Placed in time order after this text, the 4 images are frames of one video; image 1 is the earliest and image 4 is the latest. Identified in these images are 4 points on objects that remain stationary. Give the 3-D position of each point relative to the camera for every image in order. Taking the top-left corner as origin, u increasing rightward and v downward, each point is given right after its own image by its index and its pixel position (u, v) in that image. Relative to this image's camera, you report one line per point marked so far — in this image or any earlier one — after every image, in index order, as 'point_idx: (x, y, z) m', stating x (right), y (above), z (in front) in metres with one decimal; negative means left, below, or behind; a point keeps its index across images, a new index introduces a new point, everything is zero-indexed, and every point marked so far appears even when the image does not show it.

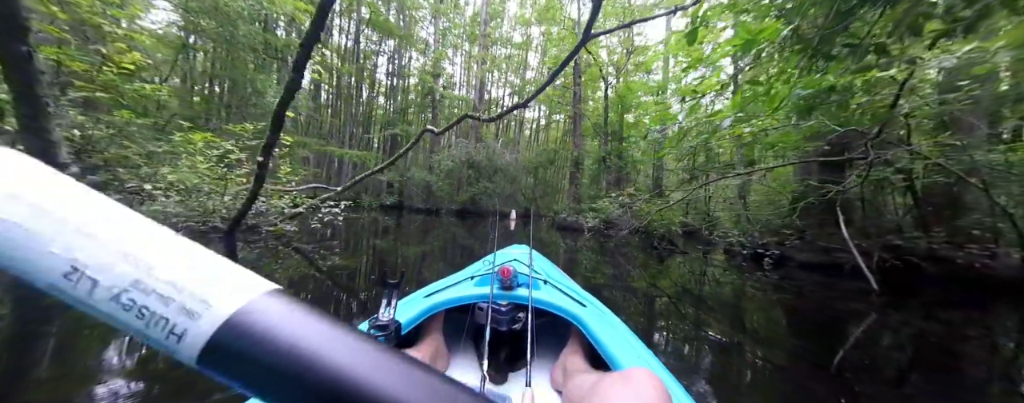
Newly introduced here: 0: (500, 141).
0: (-0.6, +3.1, +14.1) m
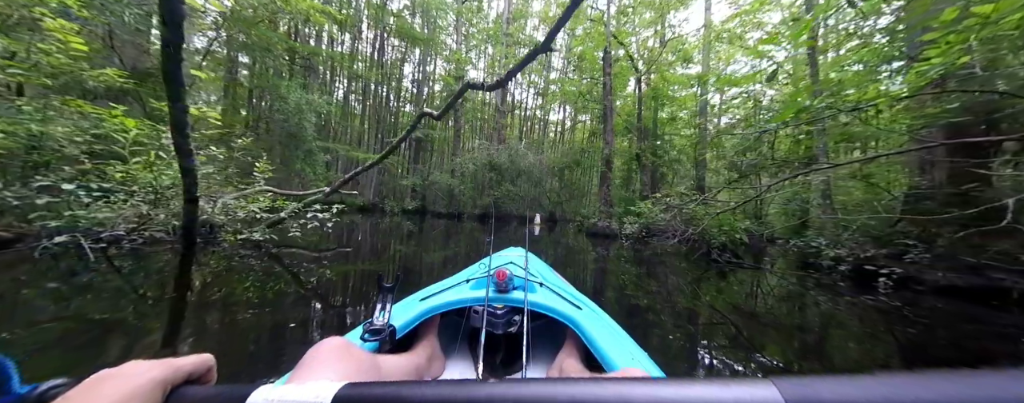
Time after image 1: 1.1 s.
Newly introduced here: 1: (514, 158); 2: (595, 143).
0: (+0.6, +2.9, +13.7) m
1: (0.0, +1.9, +12.3) m
2: (+3.9, +2.8, +13.4) m
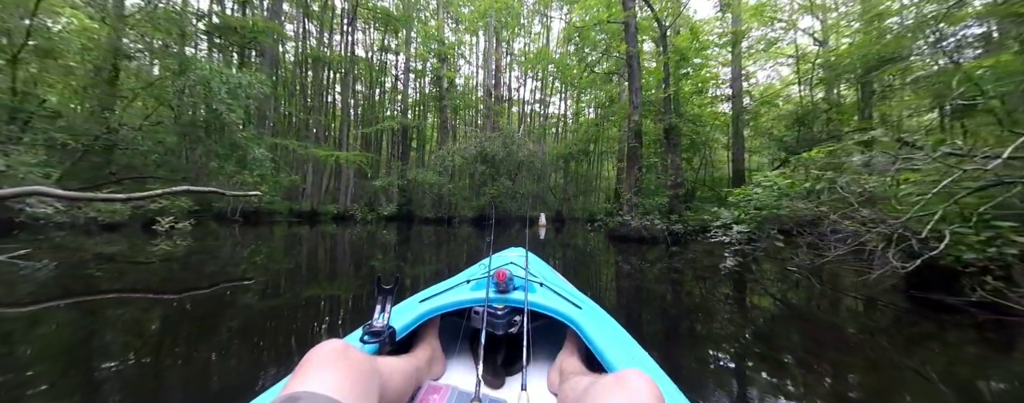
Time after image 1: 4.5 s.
0: (+0.5, +3.0, +12.3) m
1: (-0.1, +1.9, +10.8) m
2: (+3.8, +3.0, +11.9) m
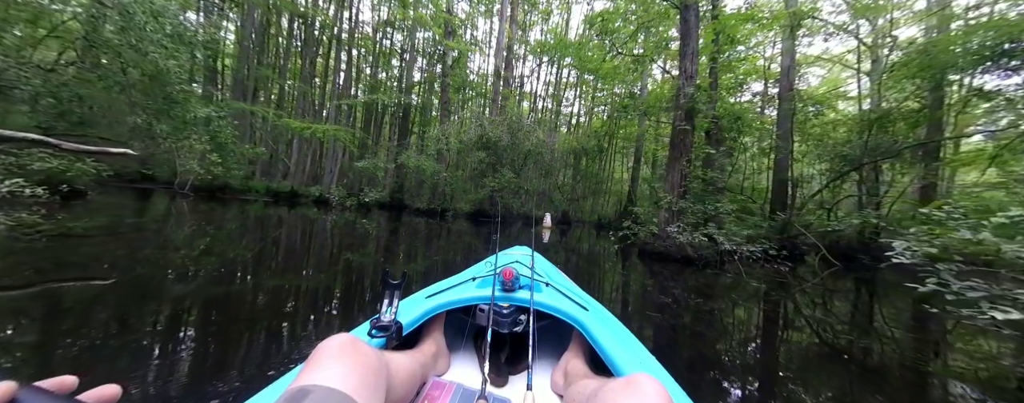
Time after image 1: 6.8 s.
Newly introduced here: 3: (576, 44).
0: (+0.8, +3.1, +11.3) m
1: (+0.2, +2.1, +9.9) m
2: (+4.1, +2.8, +10.9) m
3: (+2.5, +6.1, +11.3) m
